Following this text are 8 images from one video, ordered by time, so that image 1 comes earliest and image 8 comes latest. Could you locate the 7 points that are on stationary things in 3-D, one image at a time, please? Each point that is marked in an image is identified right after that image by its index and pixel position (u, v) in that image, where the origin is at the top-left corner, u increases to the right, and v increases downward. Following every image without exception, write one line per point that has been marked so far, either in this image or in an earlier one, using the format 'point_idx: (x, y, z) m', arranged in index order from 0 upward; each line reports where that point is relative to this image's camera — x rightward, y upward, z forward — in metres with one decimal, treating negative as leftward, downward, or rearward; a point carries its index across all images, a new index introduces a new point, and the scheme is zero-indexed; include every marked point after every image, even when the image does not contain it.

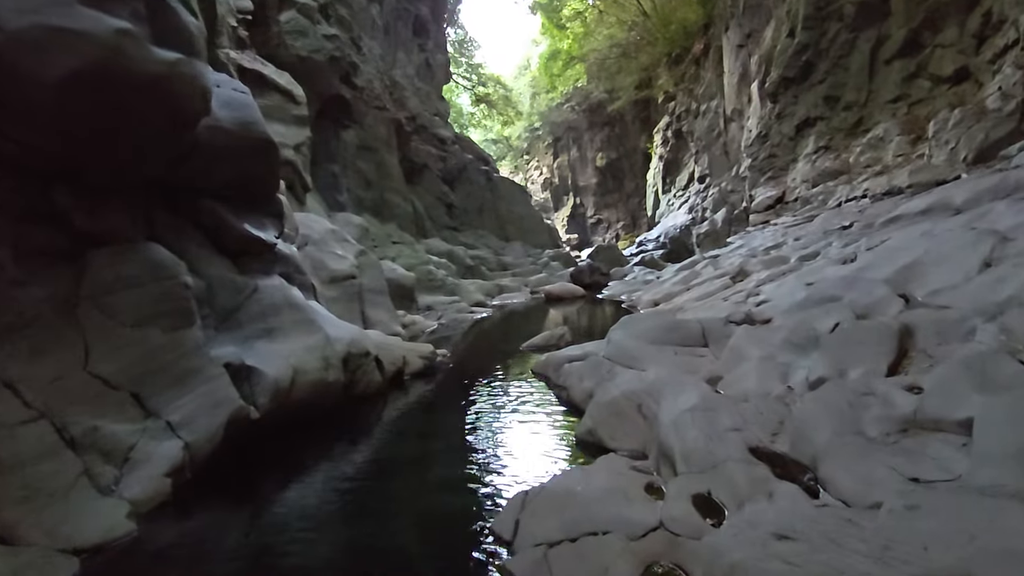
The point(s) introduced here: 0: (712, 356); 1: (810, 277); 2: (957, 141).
0: (+1.6, -0.5, +5.8) m
1: (+3.2, +0.1, +7.9) m
2: (+8.0, +2.6, +13.3) m
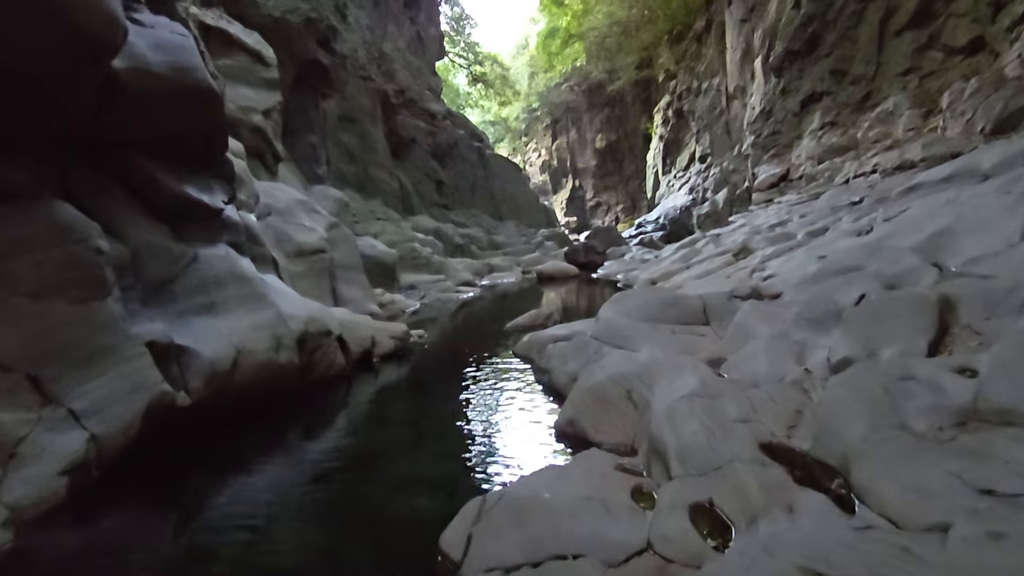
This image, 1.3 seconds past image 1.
0: (+1.4, -0.3, +5.1) m
1: (+3.0, +0.4, +7.2) m
2: (+7.8, +3.0, +12.5) m
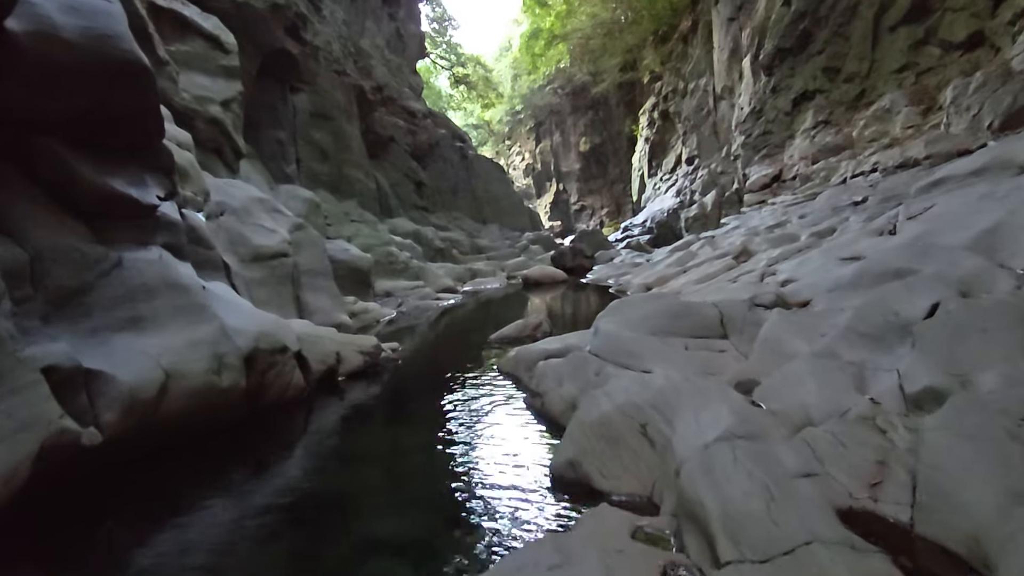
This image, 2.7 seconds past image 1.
0: (+1.3, -0.4, +4.3) m
1: (+2.9, +0.3, +6.5) m
2: (+7.6, +2.9, +11.9) m
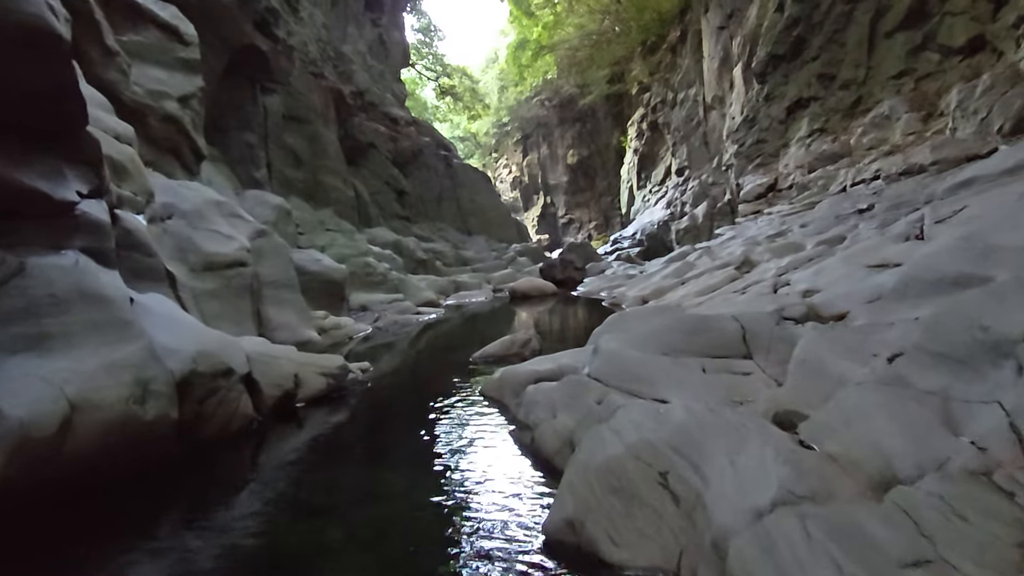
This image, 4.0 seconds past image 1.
0: (+1.2, -0.4, +3.6) m
1: (+2.8, +0.2, +5.8) m
2: (+7.3, +2.7, +11.3) m
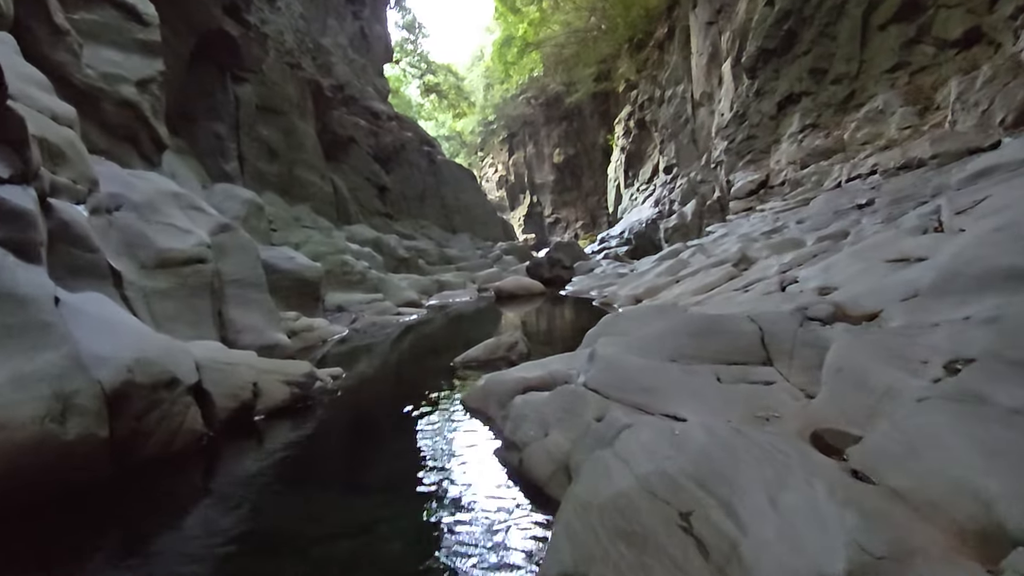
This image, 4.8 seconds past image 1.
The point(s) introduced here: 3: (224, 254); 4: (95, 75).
0: (+1.2, -0.4, +3.1) m
1: (+2.7, +0.2, +5.3) m
2: (+7.1, +2.8, +10.9) m
3: (-2.6, +0.3, +6.6) m
4: (-4.0, +2.0, +7.0) m
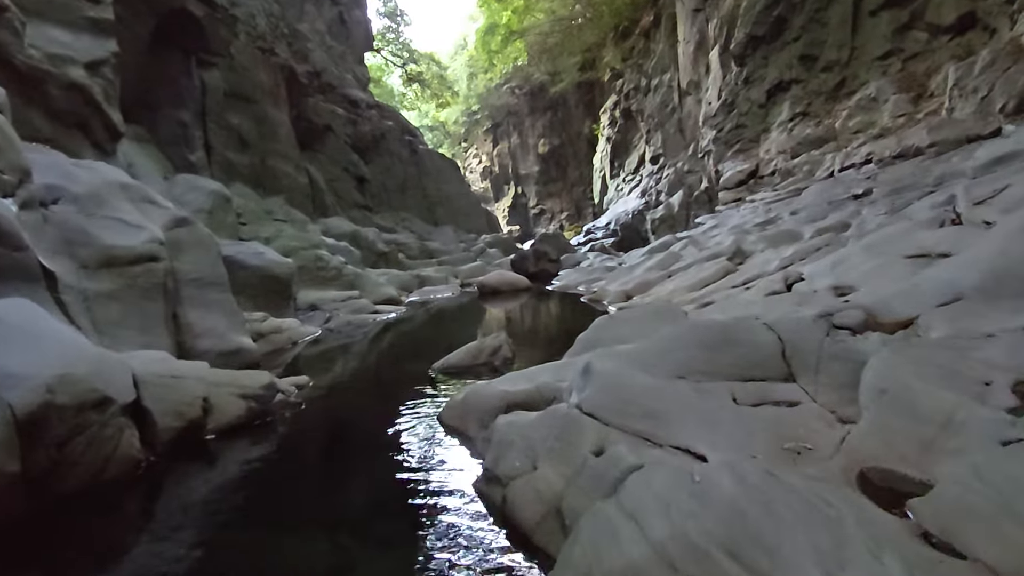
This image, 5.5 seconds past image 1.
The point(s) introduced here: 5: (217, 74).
0: (+1.1, -0.4, +2.6) m
1: (+2.6, +0.3, +4.8) m
2: (+6.9, +2.9, +10.6) m
3: (-2.7, +0.3, +6.1) m
4: (-4.1, +2.0, +6.4) m
5: (-4.2, +3.1, +10.5) m
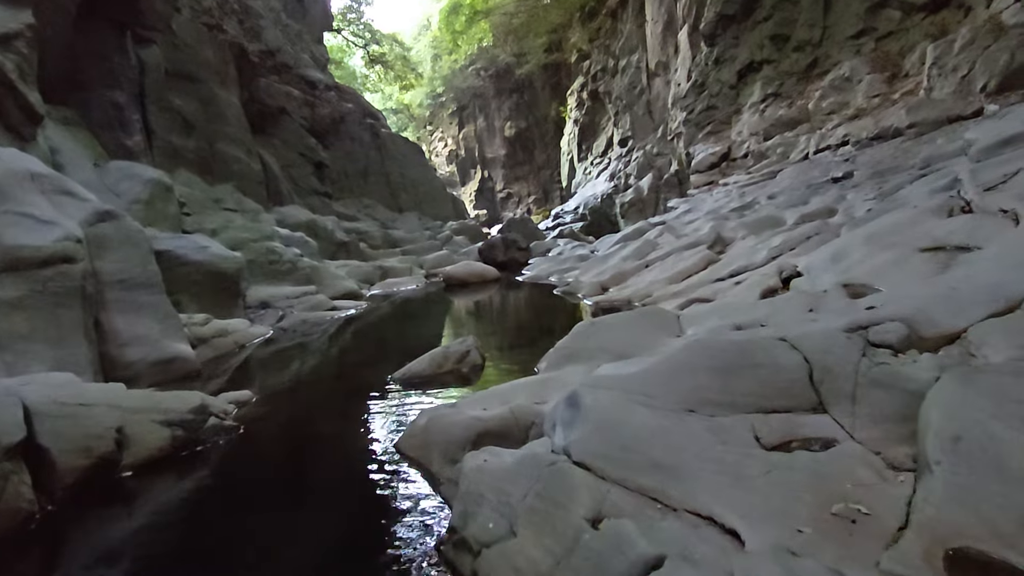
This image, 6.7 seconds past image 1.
0: (+1.0, -0.5, +2.1) m
1: (+2.4, +0.3, +4.4) m
2: (+6.4, +3.1, +10.2) m
3: (-3.0, +0.3, +5.4) m
4: (-4.4, +2.0, +5.6) m
5: (-4.7, +3.1, +9.7) m
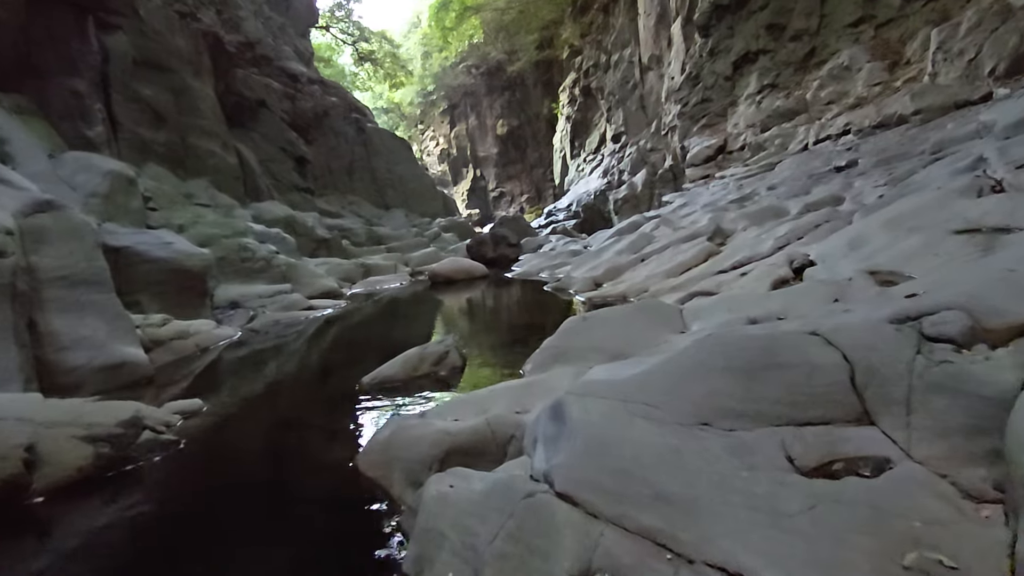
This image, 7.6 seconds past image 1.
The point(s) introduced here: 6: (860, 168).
0: (+0.9, -0.4, +1.6) m
1: (+2.3, +0.4, +3.9) m
2: (+6.2, +3.2, +9.8) m
3: (-3.1, +0.3, +4.9) m
4: (-4.5, +2.0, +5.1) m
5: (-4.9, +3.1, +9.2) m
6: (+4.2, +1.4, +8.8) m
